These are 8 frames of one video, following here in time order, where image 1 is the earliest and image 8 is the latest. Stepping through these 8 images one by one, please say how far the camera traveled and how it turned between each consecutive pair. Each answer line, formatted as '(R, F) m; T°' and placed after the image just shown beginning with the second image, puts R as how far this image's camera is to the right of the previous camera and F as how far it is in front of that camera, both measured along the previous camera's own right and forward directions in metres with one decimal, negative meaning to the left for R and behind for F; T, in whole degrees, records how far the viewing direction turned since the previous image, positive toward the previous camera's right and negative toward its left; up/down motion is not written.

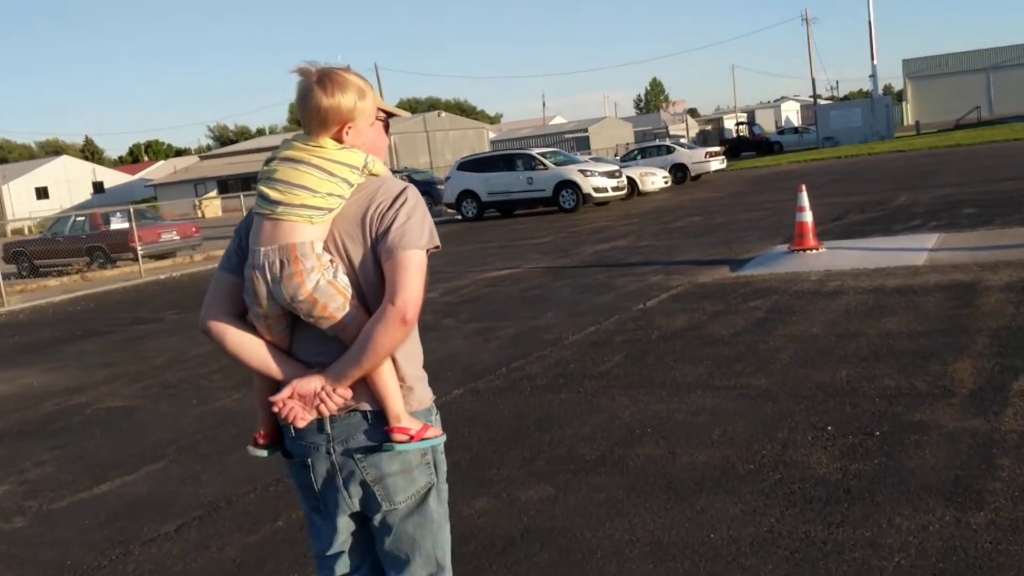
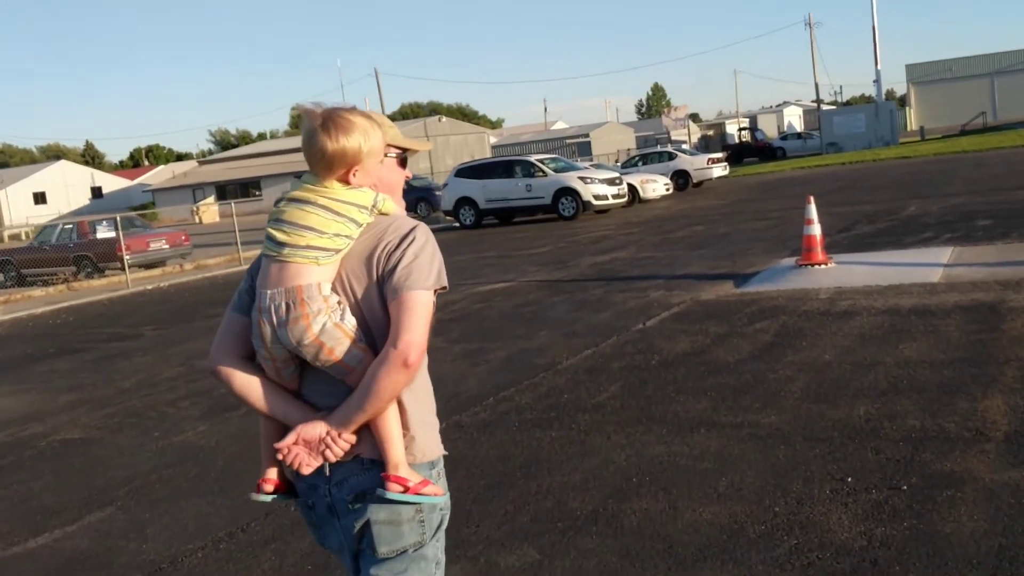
(+0.1, +0.6) m; 0°
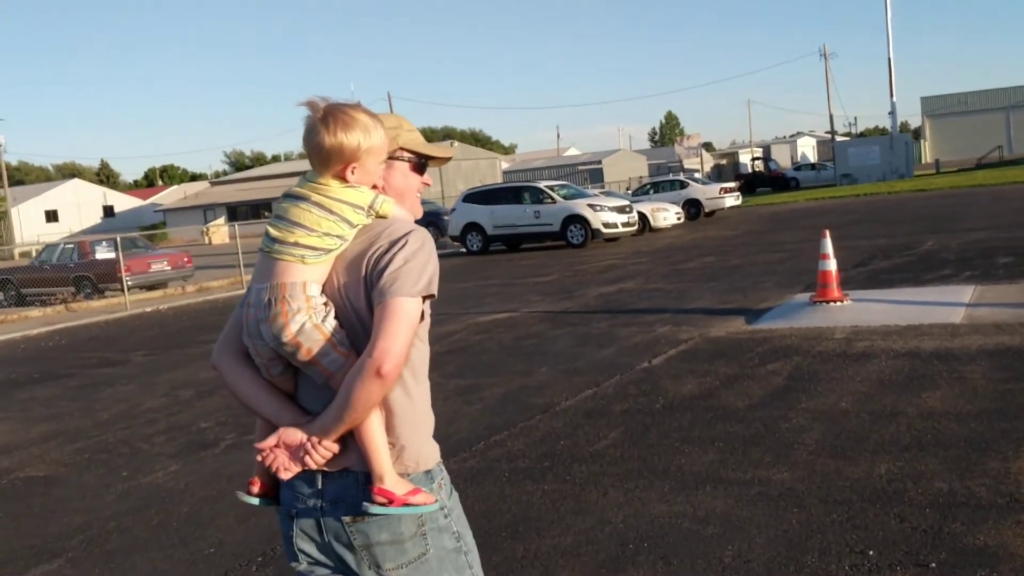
(+0.1, +0.5) m; -1°
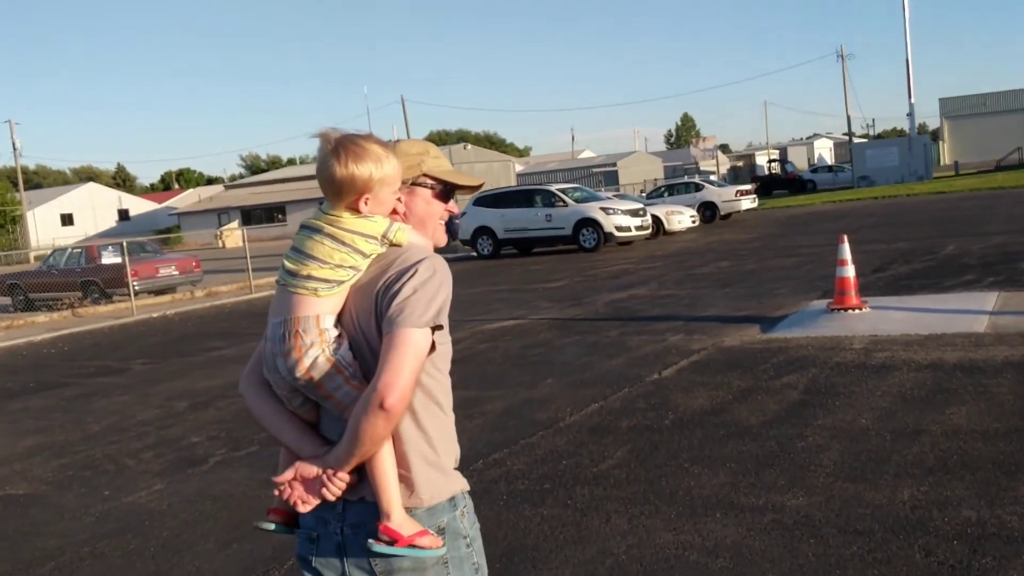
(+0.1, +0.3) m; -1°
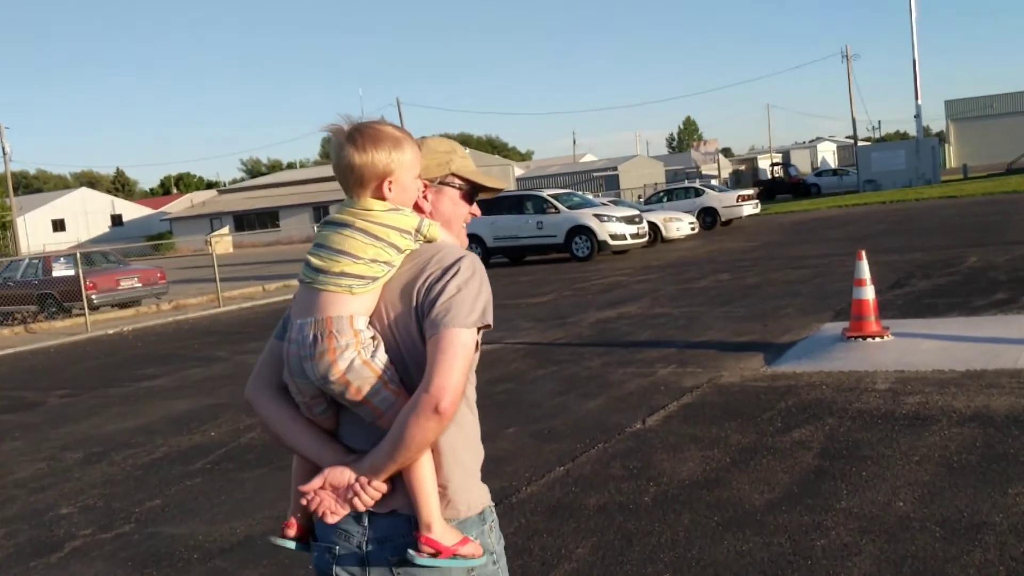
(+0.4, +1.5) m; 0°
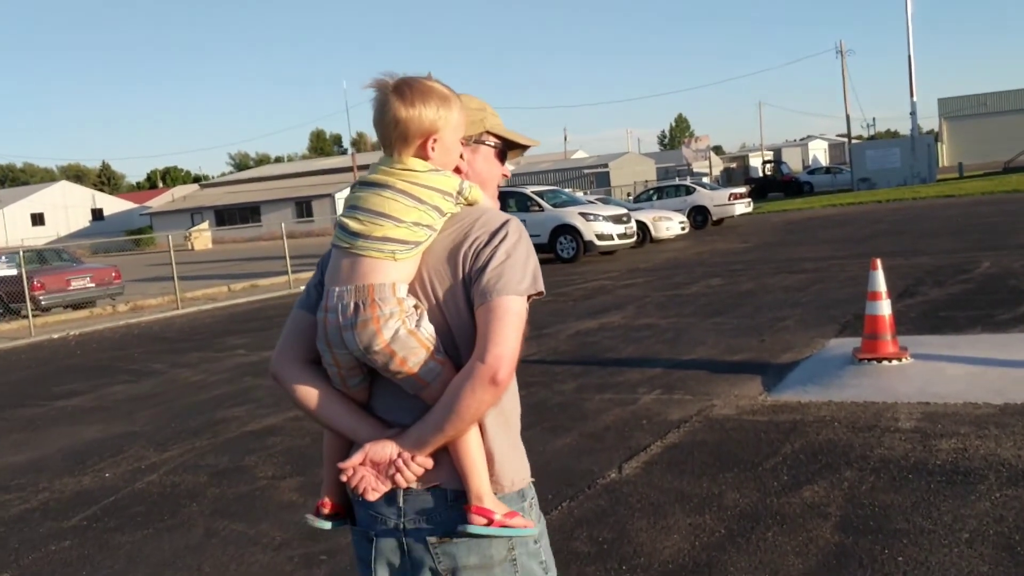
(+0.2, +1.3) m; +1°
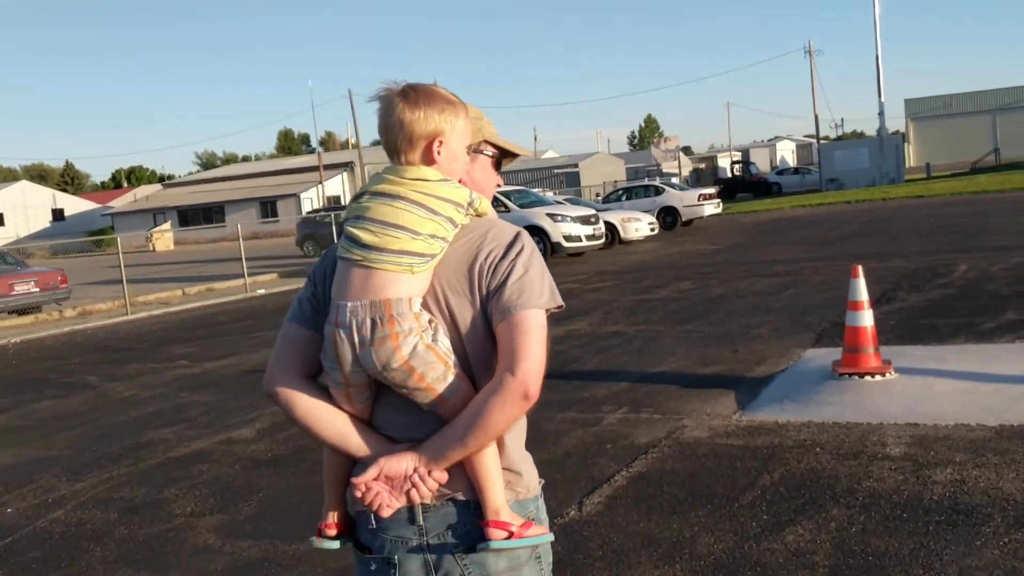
(+0.1, +0.7) m; +2°
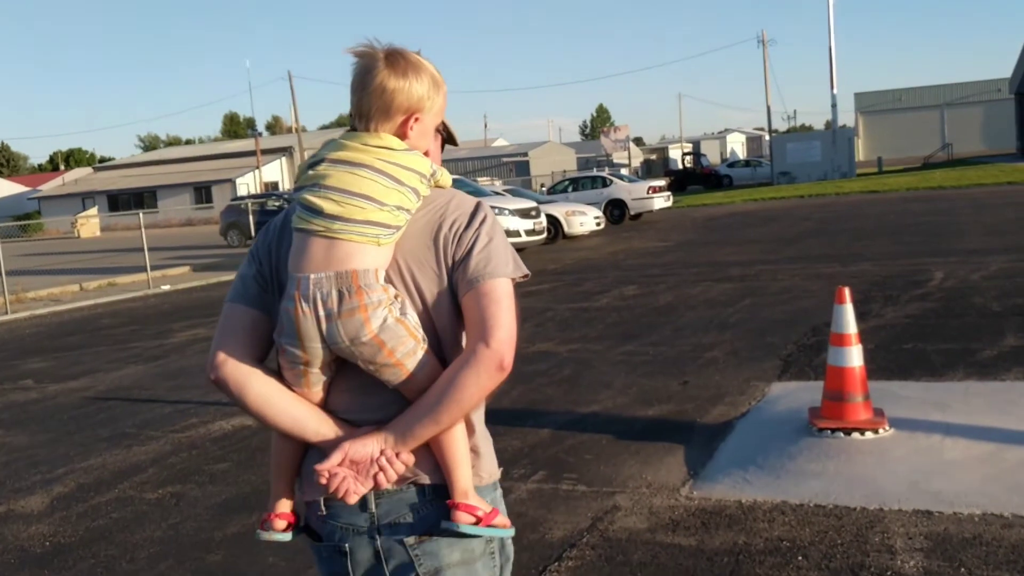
(+0.4, +1.8) m; +3°
